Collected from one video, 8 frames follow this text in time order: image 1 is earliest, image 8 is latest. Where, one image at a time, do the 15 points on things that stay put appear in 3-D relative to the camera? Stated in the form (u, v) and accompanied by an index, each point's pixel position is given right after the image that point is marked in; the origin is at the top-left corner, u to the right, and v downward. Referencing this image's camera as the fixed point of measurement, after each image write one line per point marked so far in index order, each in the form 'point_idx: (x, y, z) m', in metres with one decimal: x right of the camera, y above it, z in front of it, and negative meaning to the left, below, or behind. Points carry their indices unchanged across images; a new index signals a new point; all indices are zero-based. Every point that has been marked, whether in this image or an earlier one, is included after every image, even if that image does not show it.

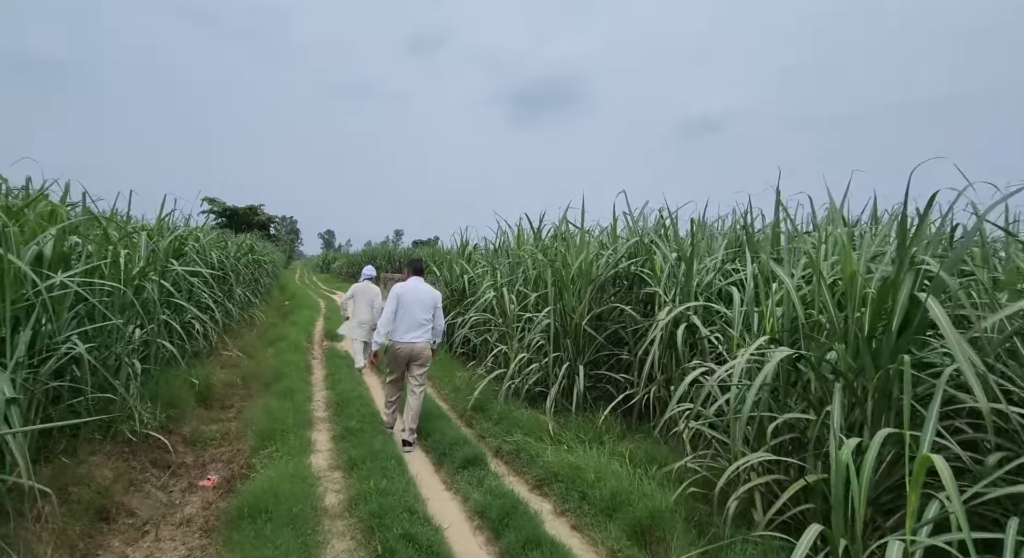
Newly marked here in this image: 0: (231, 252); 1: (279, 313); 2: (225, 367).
0: (-4.5, +0.4, +8.6) m
1: (-5.2, -0.8, +12.0) m
2: (-3.4, -1.0, +6.2) m
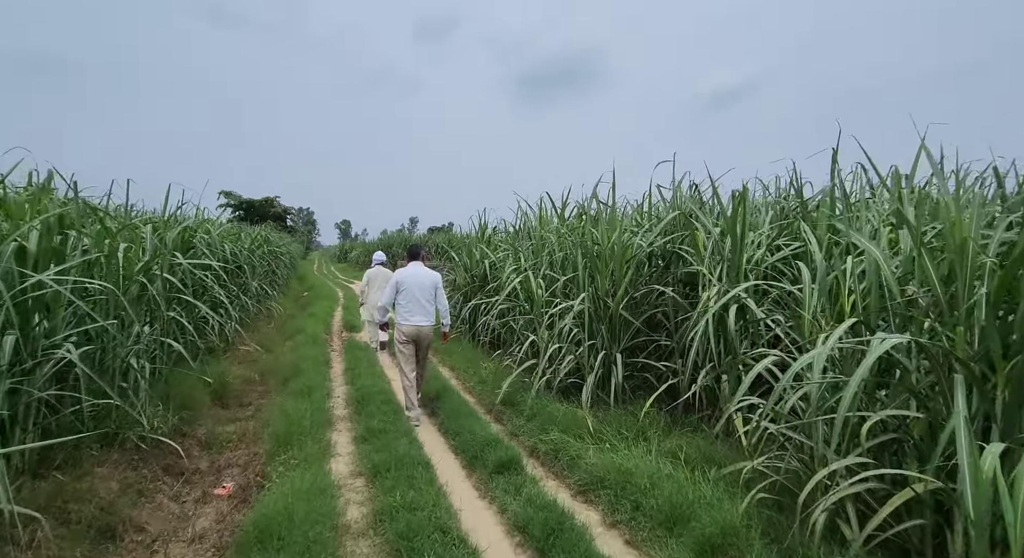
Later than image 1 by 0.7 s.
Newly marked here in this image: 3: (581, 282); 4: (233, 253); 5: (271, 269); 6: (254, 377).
0: (-4.2, +0.5, +8.3) m
1: (-4.8, -0.6, +11.8) m
2: (-3.1, -1.0, +6.0) m
3: (+0.6, 0.0, +4.4) m
4: (-3.7, +0.3, +7.0) m
5: (-5.1, +0.2, +11.2) m
6: (-2.7, -1.0, +5.6) m
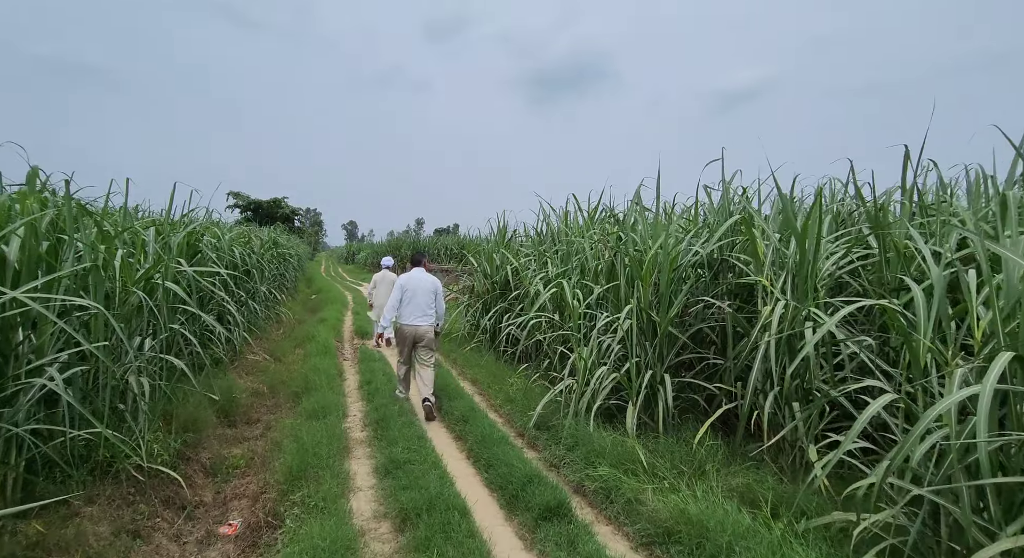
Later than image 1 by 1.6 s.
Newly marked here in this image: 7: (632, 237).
0: (-3.9, +0.5, +8.0) m
1: (-4.4, -0.6, +11.5) m
2: (-2.8, -1.0, +5.7) m
3: (+0.9, -0.1, +4.0) m
4: (-3.4, +0.3, +6.7) m
5: (-4.8, +0.1, +10.9) m
6: (-2.5, -1.1, +5.3) m
7: (+0.9, +0.3, +4.1) m
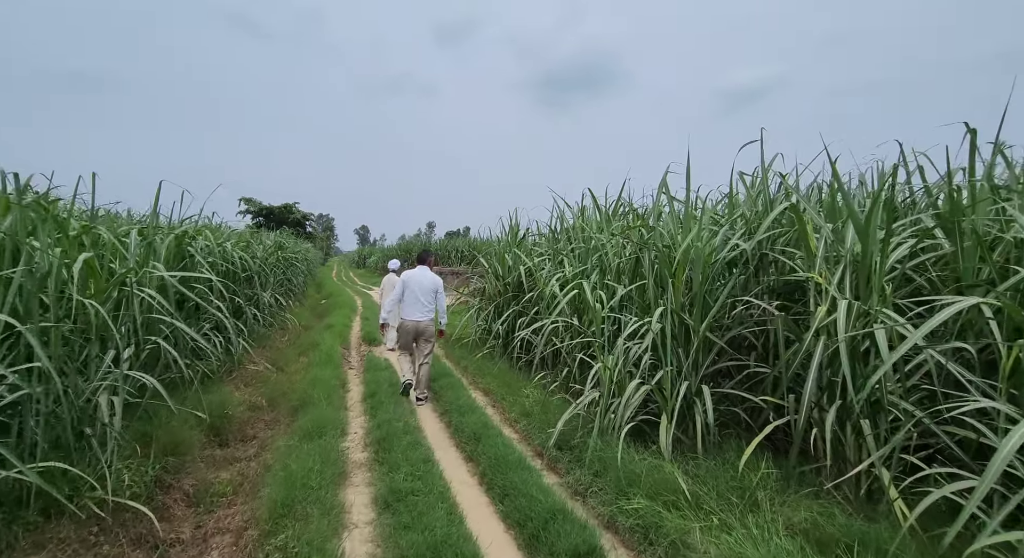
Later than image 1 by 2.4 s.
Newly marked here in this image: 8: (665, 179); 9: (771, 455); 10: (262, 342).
0: (-3.7, +0.4, +7.7) m
1: (-4.2, -0.7, +11.2) m
2: (-2.6, -1.1, +5.3) m
3: (+1.0, -0.1, +3.6) m
4: (-3.2, +0.2, +6.4) m
5: (-4.5, 0.0, +10.6) m
6: (-2.3, -1.2, +4.9) m
7: (+1.0, +0.3, +3.7) m
8: (+1.0, +0.7, +3.6) m
9: (+1.4, -0.9, +2.9) m
10: (-3.3, -0.8, +7.0) m
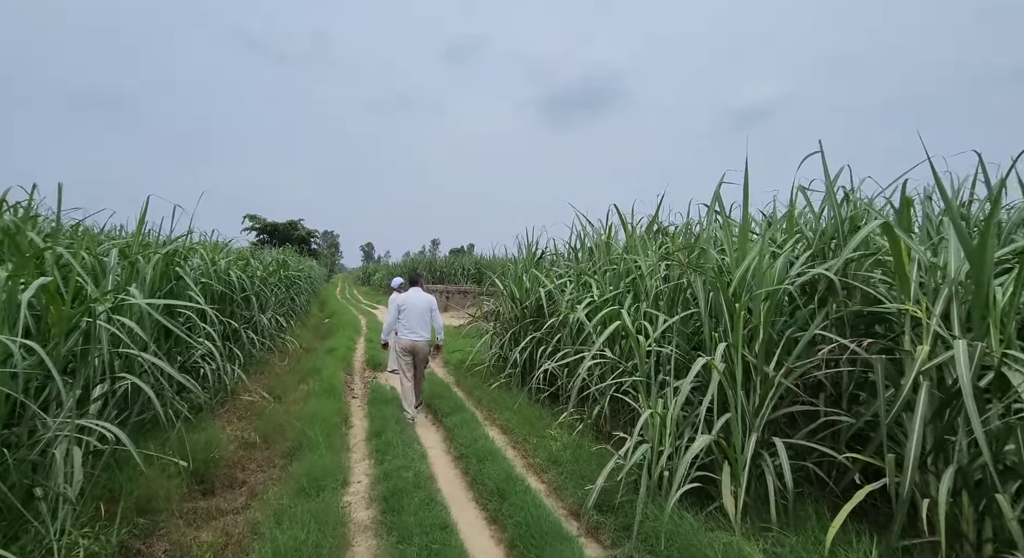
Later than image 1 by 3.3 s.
0: (-3.5, +0.1, +7.3) m
1: (-4.0, -1.1, +10.7) m
2: (-2.5, -1.3, +4.9) m
3: (+1.1, -0.3, +3.1) m
4: (-3.1, 0.0, +5.9) m
5: (-4.3, -0.3, +10.1) m
6: (-2.1, -1.4, +4.5) m
7: (+1.2, +0.1, +3.2) m
8: (+1.2, +0.5, +3.1) m
9: (+1.6, -1.1, +2.3) m
10: (-3.1, -1.1, +6.5) m
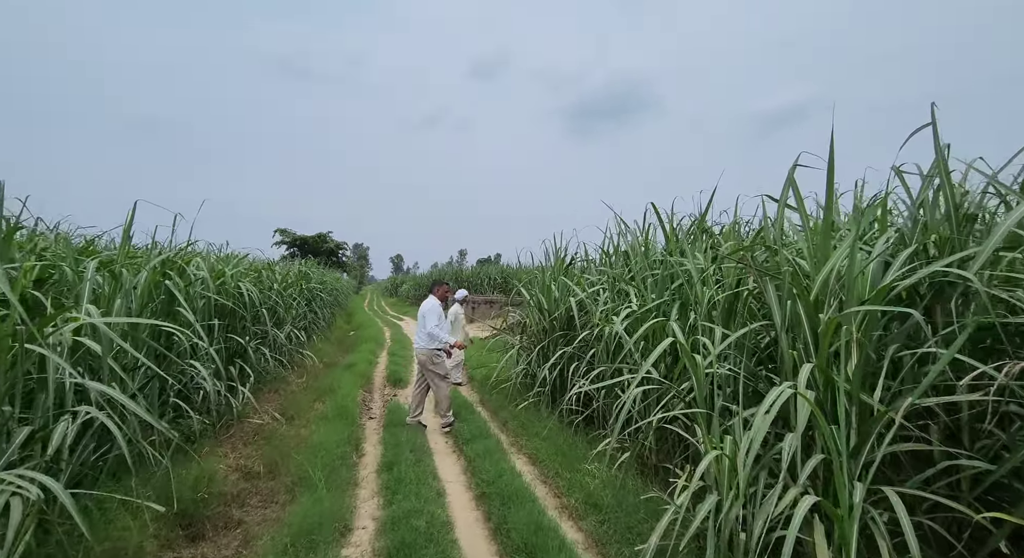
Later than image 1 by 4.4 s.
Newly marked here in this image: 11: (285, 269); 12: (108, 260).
0: (-3.1, -0.1, +6.9) m
1: (-3.4, -1.4, +10.4) m
2: (-2.2, -1.4, +4.4) m
3: (+1.3, -0.3, +2.5) m
4: (-2.8, -0.2, +5.6) m
5: (-3.8, -0.6, +9.8) m
6: (-1.9, -1.5, +4.0) m
7: (+1.3, +0.1, +2.6) m
8: (+1.3, +0.5, +2.6) m
9: (+1.7, -1.1, +1.7) m
10: (-2.8, -1.2, +6.2) m
11: (-3.8, +0.2, +8.8) m
12: (-2.5, +0.1, +3.3) m
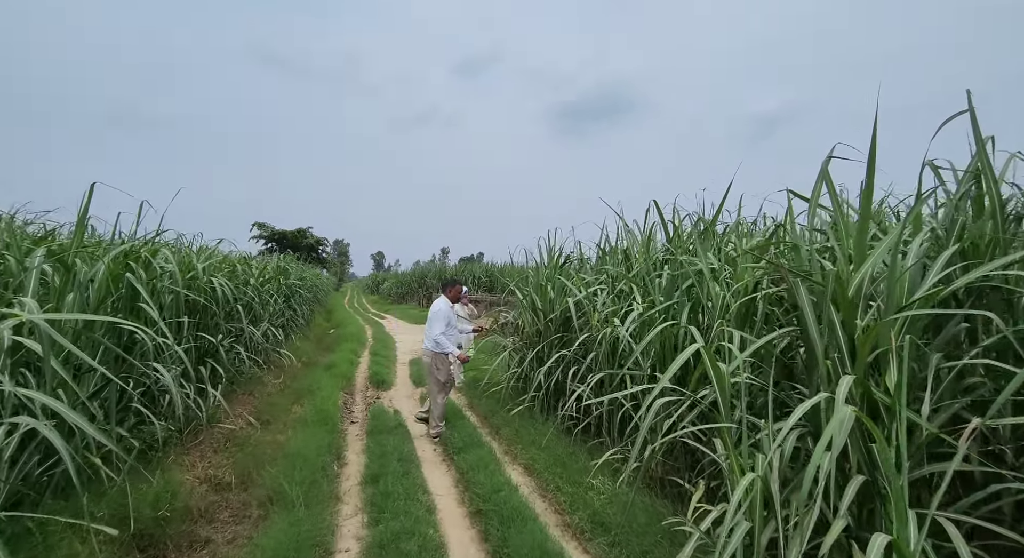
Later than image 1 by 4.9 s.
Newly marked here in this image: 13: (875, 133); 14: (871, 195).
0: (-3.3, 0.0, +6.6) m
1: (-3.6, -1.3, +10.0) m
2: (-2.3, -1.3, +4.1) m
3: (+1.3, -0.3, +2.3) m
4: (-2.8, -0.1, +5.2) m
5: (-4.0, -0.5, +9.4) m
6: (-2.0, -1.4, +3.7) m
7: (+1.4, +0.1, +2.4) m
8: (+1.4, +0.5, +2.3) m
9: (+1.7, -1.1, +1.5) m
10: (-2.9, -1.2, +5.8) m
11: (-4.0, +0.2, +8.4) m
12: (-2.5, +0.2, +3.0) m
13: (+1.4, +0.6, +2.0) m
14: (+1.4, +0.3, +2.1) m
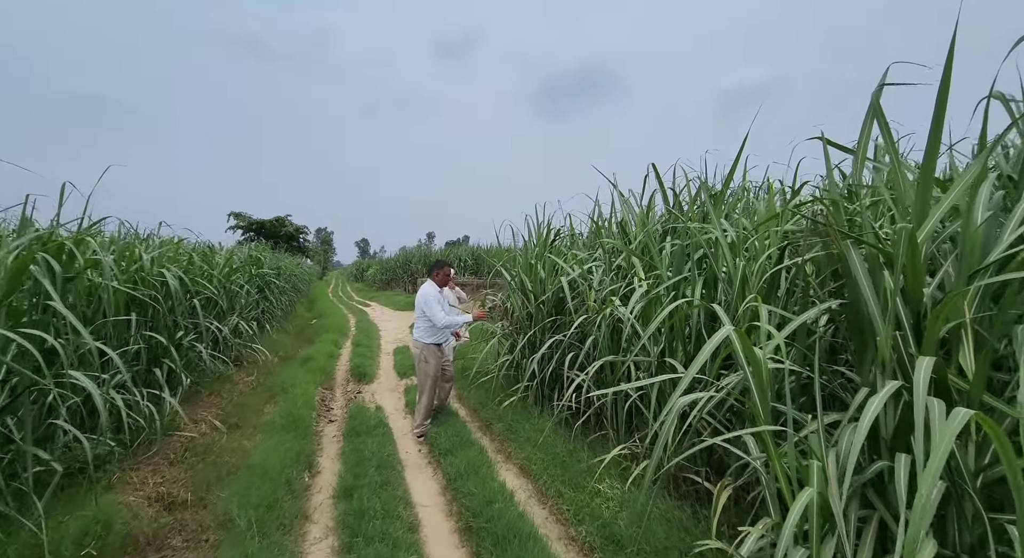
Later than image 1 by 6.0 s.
0: (-3.4, +0.1, +6.0) m
1: (-3.8, -1.1, +9.5) m
2: (-2.3, -1.3, +3.6) m
3: (+1.3, -0.2, +1.9) m
4: (-3.0, 0.0, +4.7) m
5: (-4.2, -0.3, +8.9) m
6: (-2.0, -1.3, +3.2) m
7: (+1.3, +0.3, +2.0) m
8: (+1.3, +0.6, +1.9) m
9: (+1.7, -1.0, +1.1) m
10: (-3.0, -1.1, +5.3) m
11: (-4.2, +0.4, +7.9) m
12: (-2.6, +0.2, +2.5) m
13: (+1.3, +0.7, +1.5) m
14: (+1.4, +0.5, +1.6) m
